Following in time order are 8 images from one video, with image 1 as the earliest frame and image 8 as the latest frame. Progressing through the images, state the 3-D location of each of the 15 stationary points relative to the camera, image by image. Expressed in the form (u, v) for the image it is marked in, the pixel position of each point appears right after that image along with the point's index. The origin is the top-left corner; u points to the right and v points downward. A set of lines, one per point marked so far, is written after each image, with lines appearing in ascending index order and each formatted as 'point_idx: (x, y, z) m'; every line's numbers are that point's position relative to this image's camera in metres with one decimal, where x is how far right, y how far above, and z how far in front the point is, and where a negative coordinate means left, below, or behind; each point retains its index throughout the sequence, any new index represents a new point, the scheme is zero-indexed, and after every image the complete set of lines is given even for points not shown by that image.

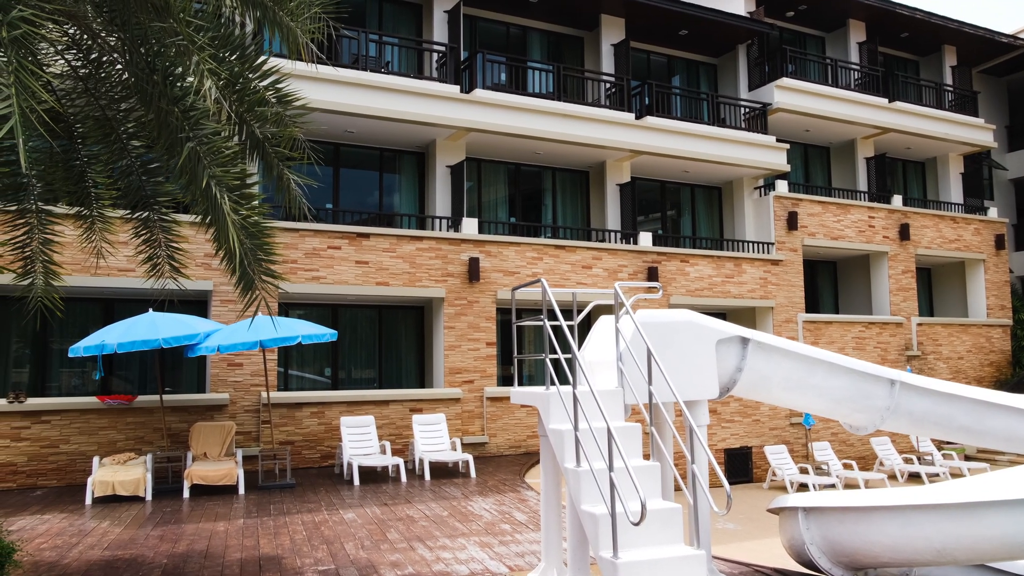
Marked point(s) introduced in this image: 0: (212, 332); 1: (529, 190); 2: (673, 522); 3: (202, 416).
0: (-4.1, -0.6, +11.7) m
1: (+0.4, +2.0, +18.9) m
2: (+1.0, -1.5, +5.4) m
3: (-4.8, -2.0, +13.3) m
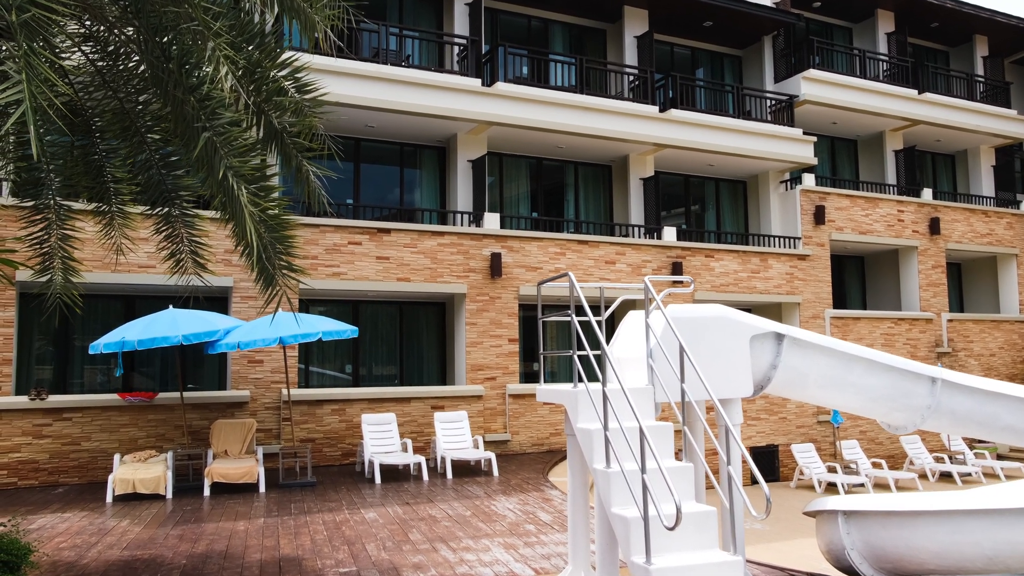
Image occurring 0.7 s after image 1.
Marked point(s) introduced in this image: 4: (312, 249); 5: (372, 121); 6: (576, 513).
0: (-3.8, -0.5, +11.6) m
1: (+0.9, +2.1, +18.7) m
2: (+1.2, -1.4, +5.1) m
3: (-4.4, -1.9, +13.2) m
4: (-3.3, +0.6, +14.3) m
5: (-2.6, +3.1, +15.8) m
6: (+0.5, -1.8, +6.7) m
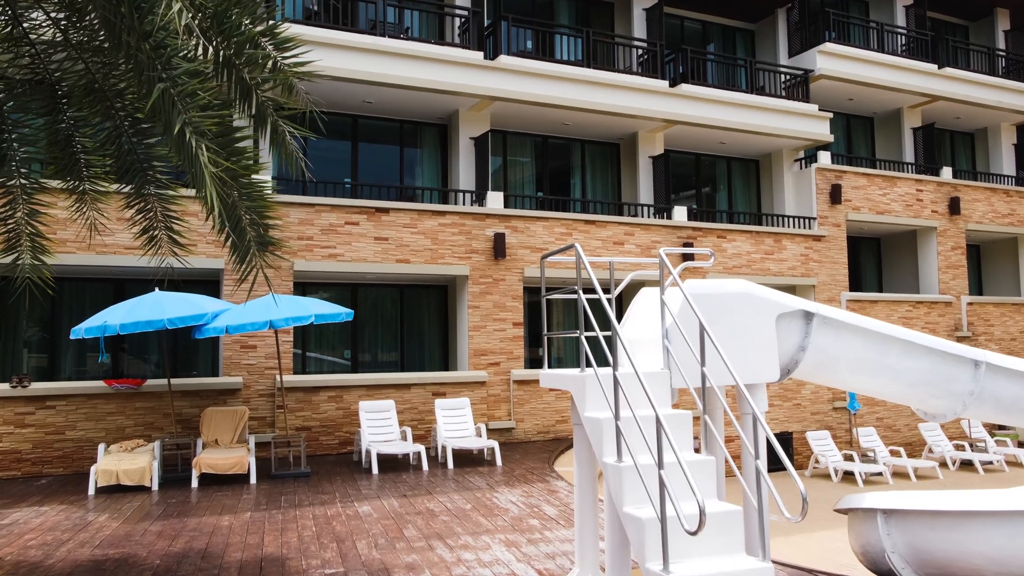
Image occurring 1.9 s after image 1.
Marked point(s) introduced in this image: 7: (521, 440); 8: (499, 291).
0: (-3.7, -0.3, +11.0) m
1: (+0.9, +2.5, +18.0) m
2: (+1.2, -1.3, +4.5) m
3: (-4.4, -1.7, +12.6) m
4: (-3.3, +0.9, +13.7) m
5: (-2.5, +3.4, +15.1) m
6: (+0.5, -1.6, +6.1) m
7: (+0.1, -2.6, +14.8) m
8: (-0.2, -0.1, +15.0) m
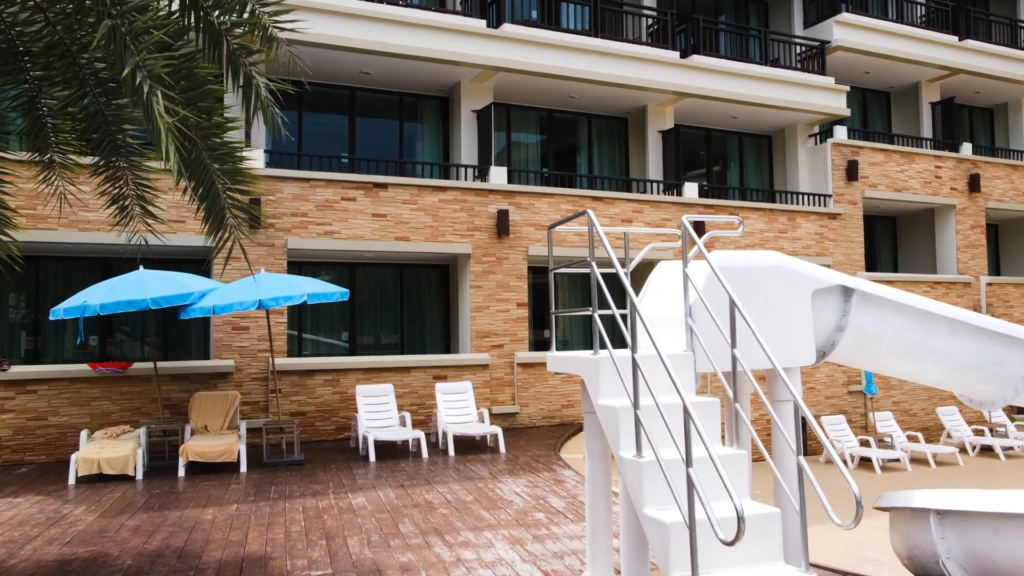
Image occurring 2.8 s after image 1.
0: (-3.7, 0.0, +10.4) m
1: (+1.0, +2.9, +17.4) m
2: (+1.2, -1.1, +3.9) m
3: (-4.3, -1.4, +12.1) m
4: (-3.2, +1.2, +13.1) m
5: (-2.4, +3.7, +14.5) m
6: (+0.5, -1.4, +5.5) m
7: (+0.2, -2.3, +14.2) m
8: (-0.2, +0.3, +14.4) m
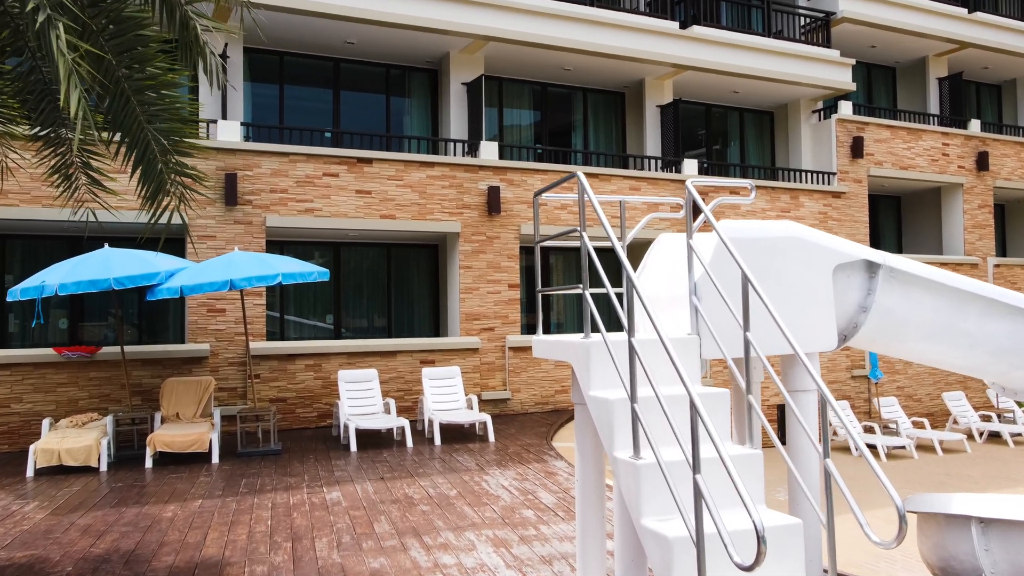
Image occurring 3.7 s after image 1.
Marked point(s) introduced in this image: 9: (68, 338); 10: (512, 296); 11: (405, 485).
0: (-3.8, +0.2, +9.8) m
1: (+0.9, +3.3, +16.7) m
2: (+1.1, -1.0, +3.3) m
3: (-4.5, -1.1, +11.4) m
4: (-3.3, +1.5, +12.4) m
5: (-2.6, +4.0, +13.8) m
6: (+0.4, -1.3, +4.9) m
7: (+0.1, -2.0, +13.6) m
8: (-0.3, +0.6, +13.8) m
9: (-6.7, -0.8, +13.0) m
10: (0.0, -0.1, +13.9) m
11: (-1.0, -1.8, +8.0) m
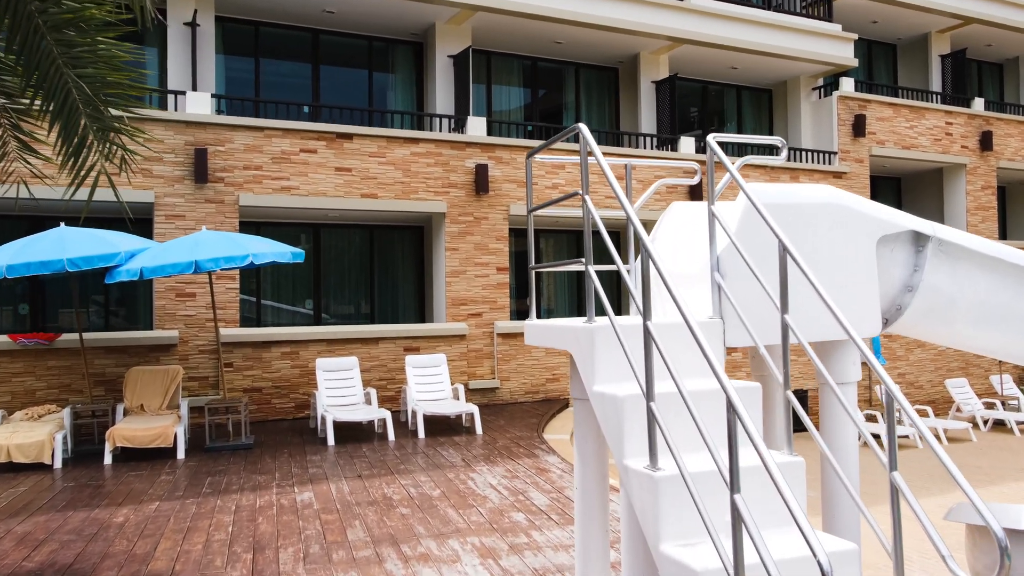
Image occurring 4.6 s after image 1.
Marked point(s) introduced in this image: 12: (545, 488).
0: (-3.9, +0.4, +9.0) m
1: (+0.7, +3.6, +16.0) m
2: (+1.0, -0.9, +2.7) m
3: (-4.6, -0.9, +10.7) m
4: (-3.5, +1.8, +11.6) m
5: (-2.8, +4.3, +13.0) m
6: (+0.4, -1.1, +4.3) m
7: (-0.1, -1.7, +13.0) m
8: (-0.5, +0.9, +13.1) m
9: (-6.9, -0.5, +12.3) m
10: (-0.2, +0.1, +13.2) m
11: (-1.1, -1.7, +7.4) m
12: (+0.3, -1.6, +7.1) m
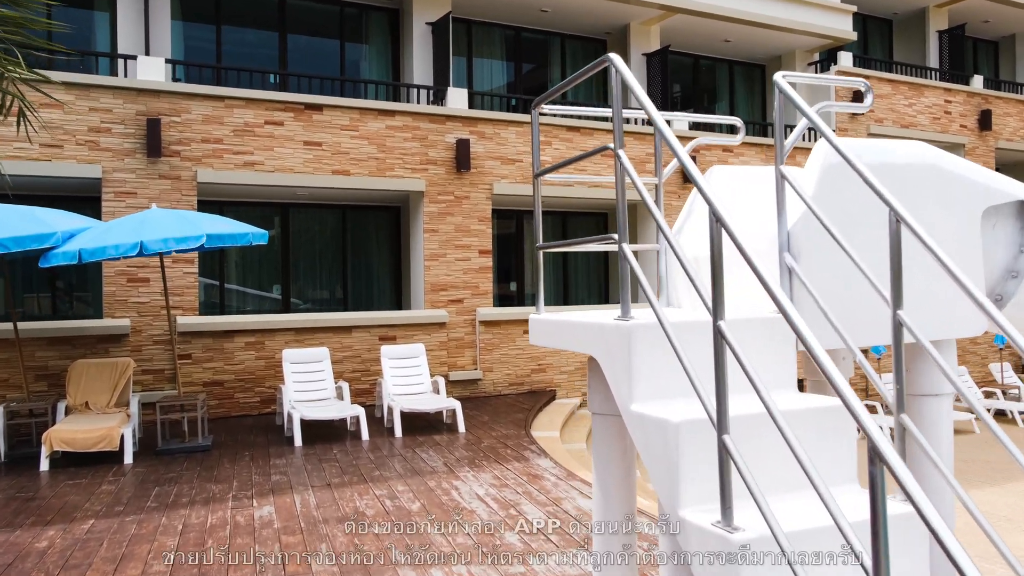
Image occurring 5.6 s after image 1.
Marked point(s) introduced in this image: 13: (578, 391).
0: (-4.0, +0.5, +8.0) m
1: (+0.4, +3.8, +15.0) m
2: (+1.1, -0.9, +1.8) m
3: (-4.8, -0.7, +9.7) m
4: (-3.7, +2.0, +10.6) m
5: (-3.0, +4.5, +11.9) m
6: (+0.4, -1.1, +3.4) m
7: (-0.3, -1.5, +12.1) m
8: (-0.7, +1.1, +12.2) m
9: (-7.1, -0.3, +11.2) m
10: (-0.4, +0.3, +12.3) m
11: (-1.2, -1.6, +6.5) m
12: (+0.2, -1.5, +6.2) m
13: (+1.0, -1.5, +12.7) m
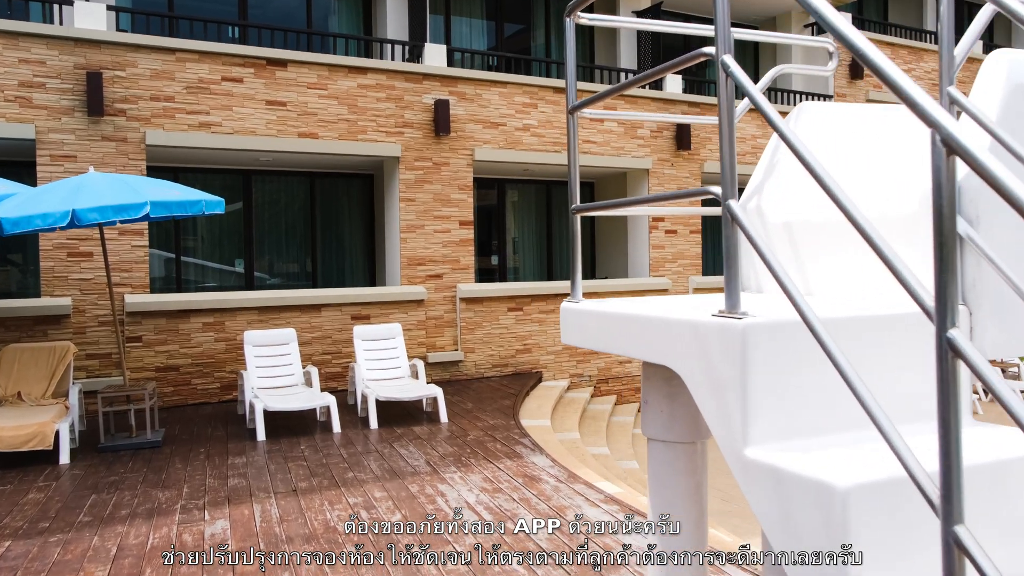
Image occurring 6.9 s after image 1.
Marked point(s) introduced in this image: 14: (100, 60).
0: (-4.1, +0.7, +7.0) m
1: (0.0, +4.3, +14.0) m
2: (+1.2, -0.9, +1.0) m
3: (-4.9, -0.4, +8.7) m
4: (-3.9, +2.2, +9.5) m
5: (-3.2, +4.8, +10.8) m
6: (+0.5, -1.0, +2.6) m
7: (-0.5, -1.2, +11.3) m
8: (-0.9, +1.4, +11.2) m
9: (-7.3, 0.0, +10.1) m
10: (-0.6, +0.7, +11.3) m
11: (-1.2, -1.4, +5.6) m
12: (+0.2, -1.4, +5.4) m
13: (+0.7, -1.2, +11.9) m
14: (-4.4, +2.4, +9.2) m
